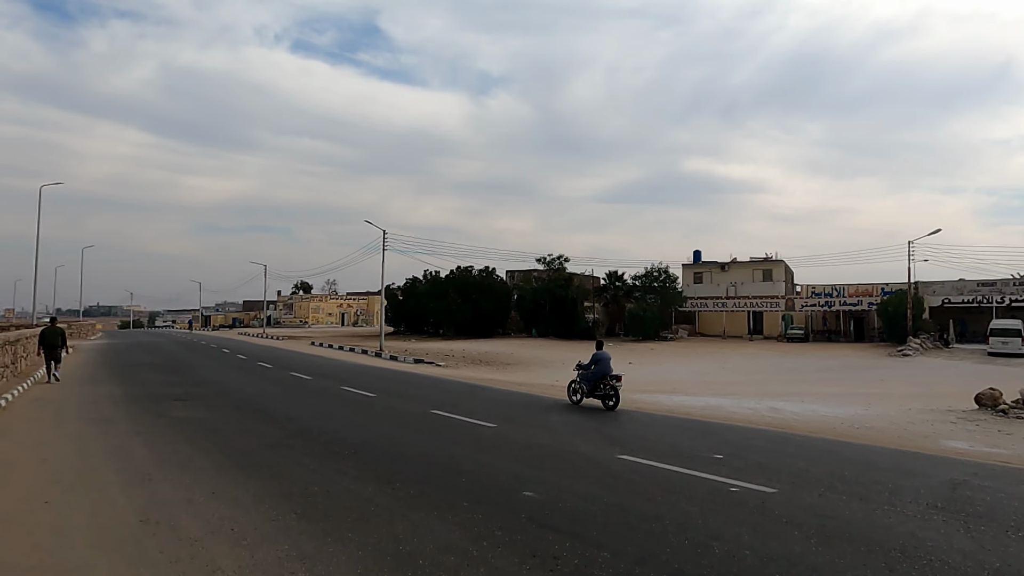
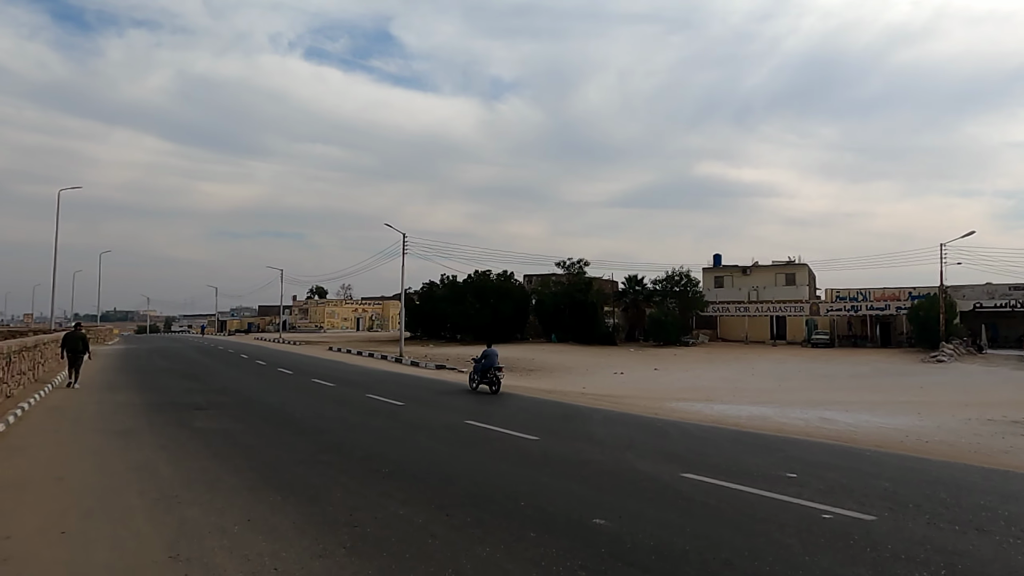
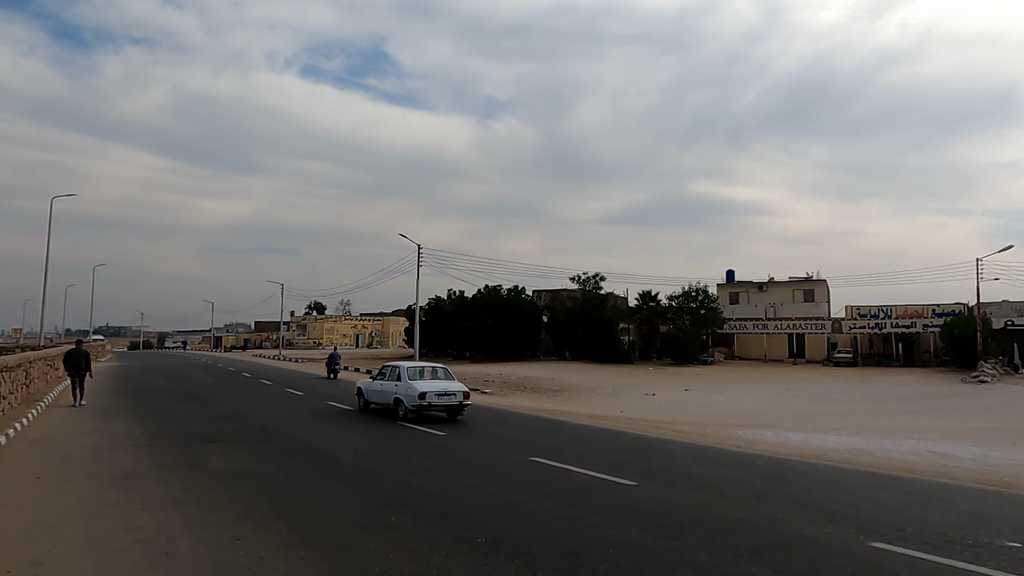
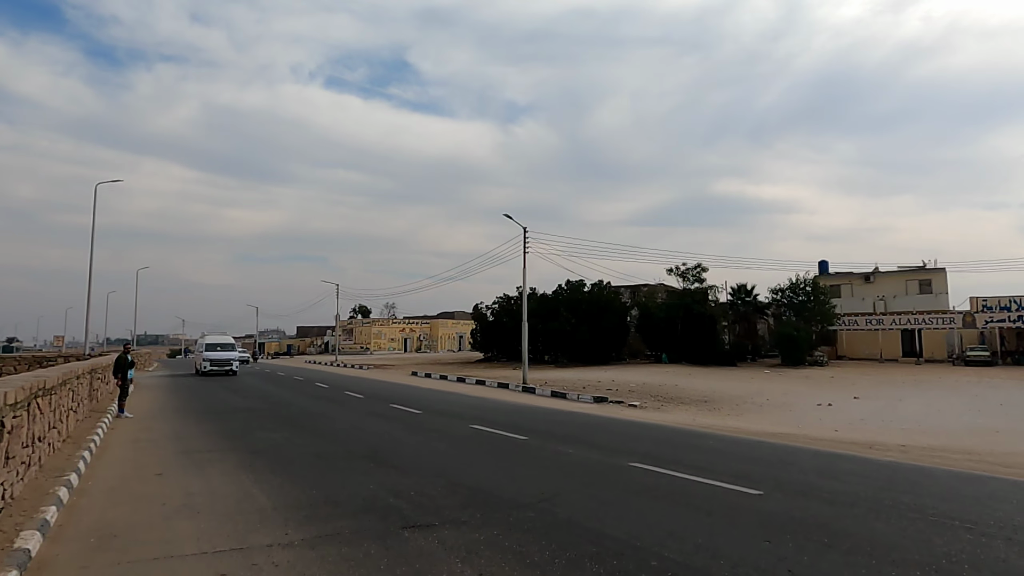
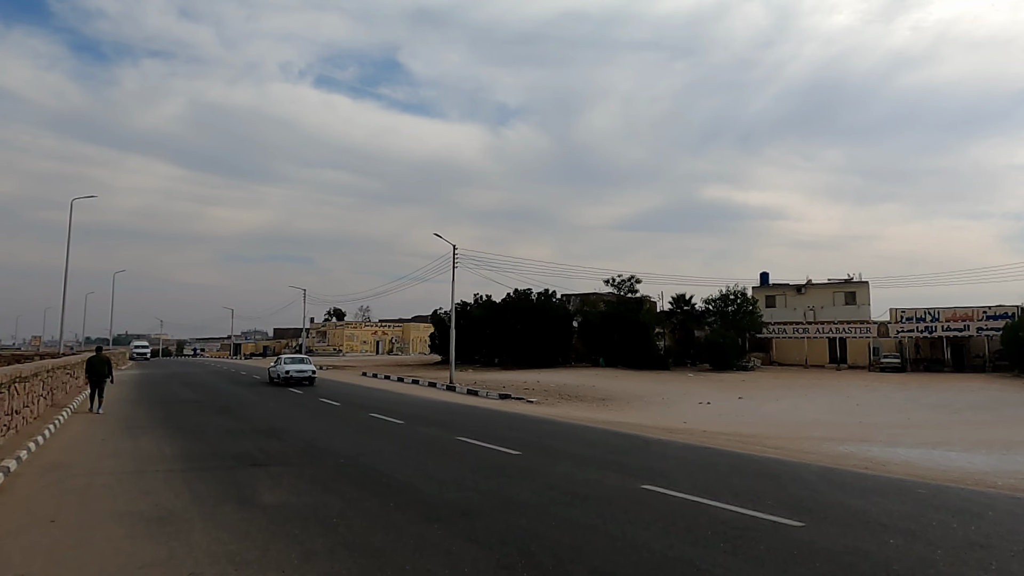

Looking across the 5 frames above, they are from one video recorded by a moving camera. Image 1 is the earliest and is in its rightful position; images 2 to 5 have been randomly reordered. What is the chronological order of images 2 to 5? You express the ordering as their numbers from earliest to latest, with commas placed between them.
2, 3, 5, 4
